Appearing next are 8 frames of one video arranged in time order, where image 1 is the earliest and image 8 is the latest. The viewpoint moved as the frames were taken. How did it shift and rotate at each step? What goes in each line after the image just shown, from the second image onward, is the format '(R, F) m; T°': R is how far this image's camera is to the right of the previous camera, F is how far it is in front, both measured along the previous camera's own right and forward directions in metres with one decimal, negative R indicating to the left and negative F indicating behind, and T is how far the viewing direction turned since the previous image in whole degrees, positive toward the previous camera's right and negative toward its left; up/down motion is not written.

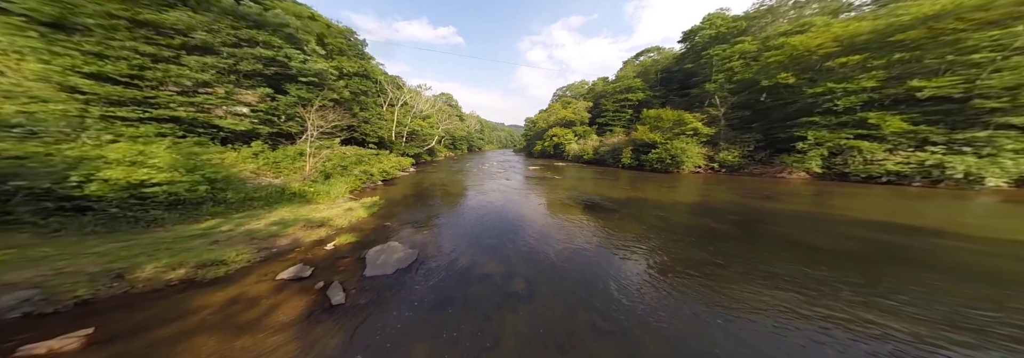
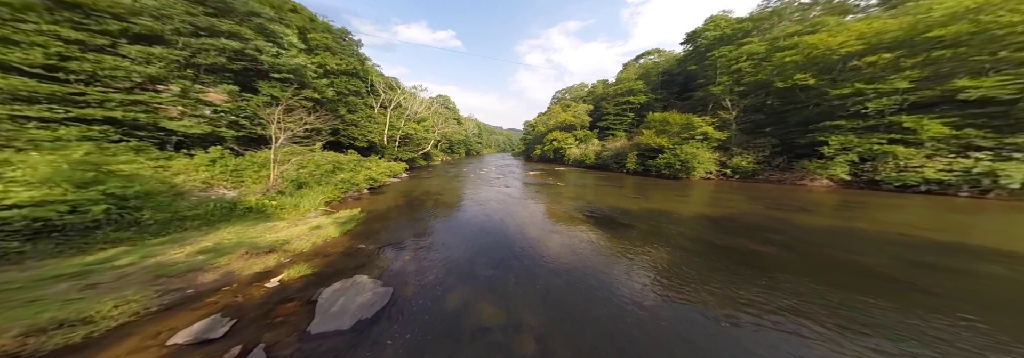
(-0.1, +1.2) m; +1°
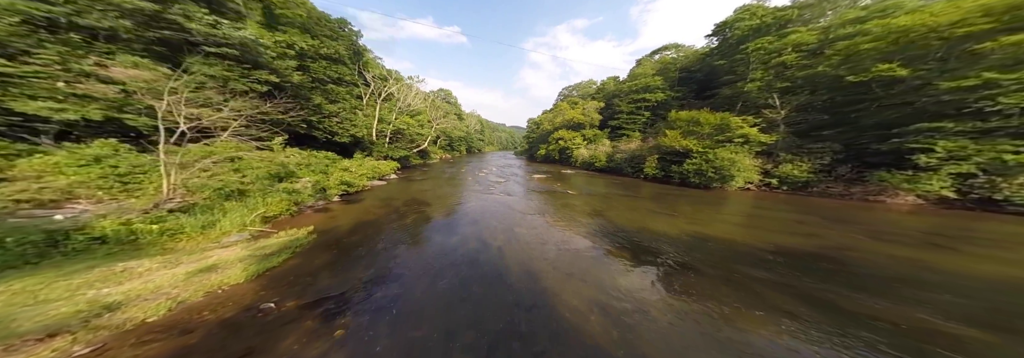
(0.0, +2.3) m; -1°
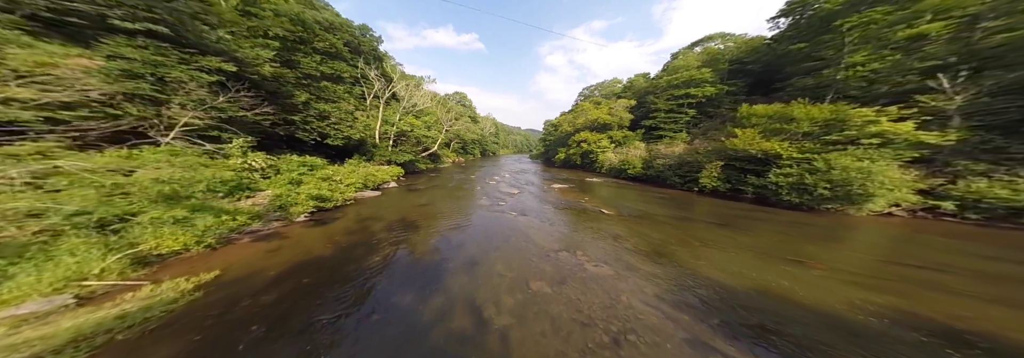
(0.0, +2.9) m; -5°
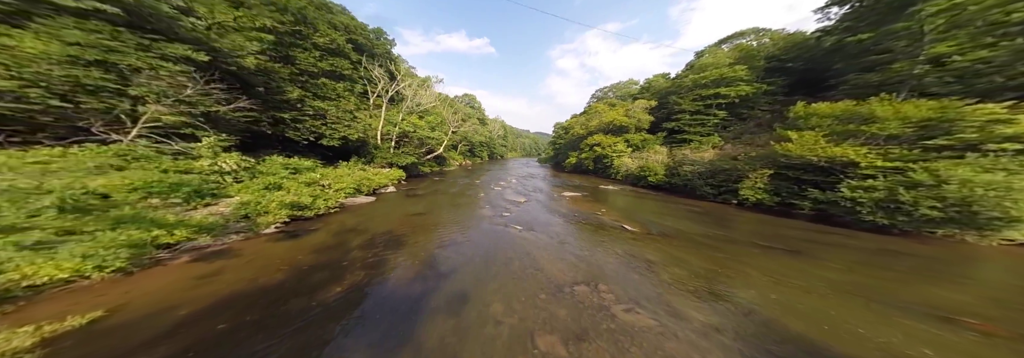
(+0.1, +1.4) m; -3°
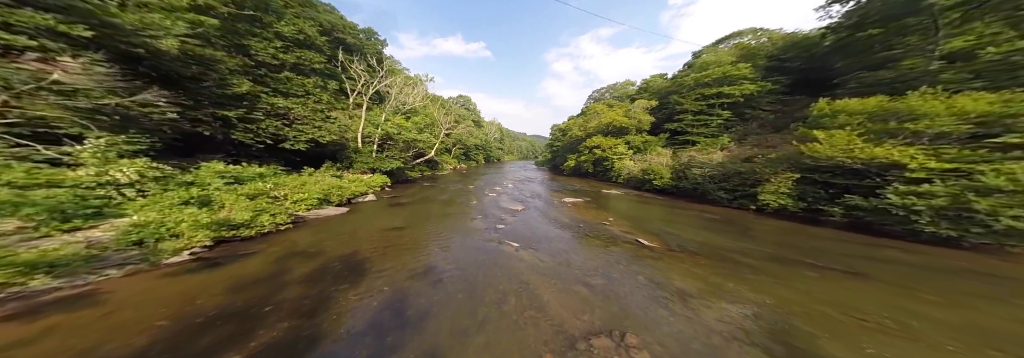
(+0.1, +1.4) m; +1°
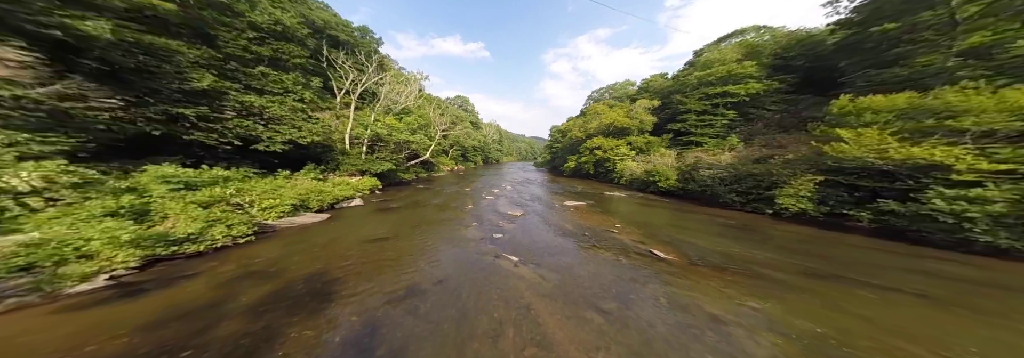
(0.0, +0.9) m; 0°
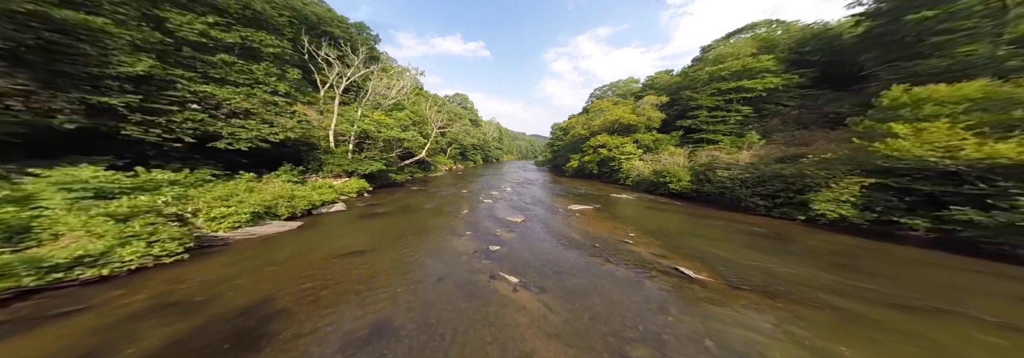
(+0.1, +1.2) m; 0°
